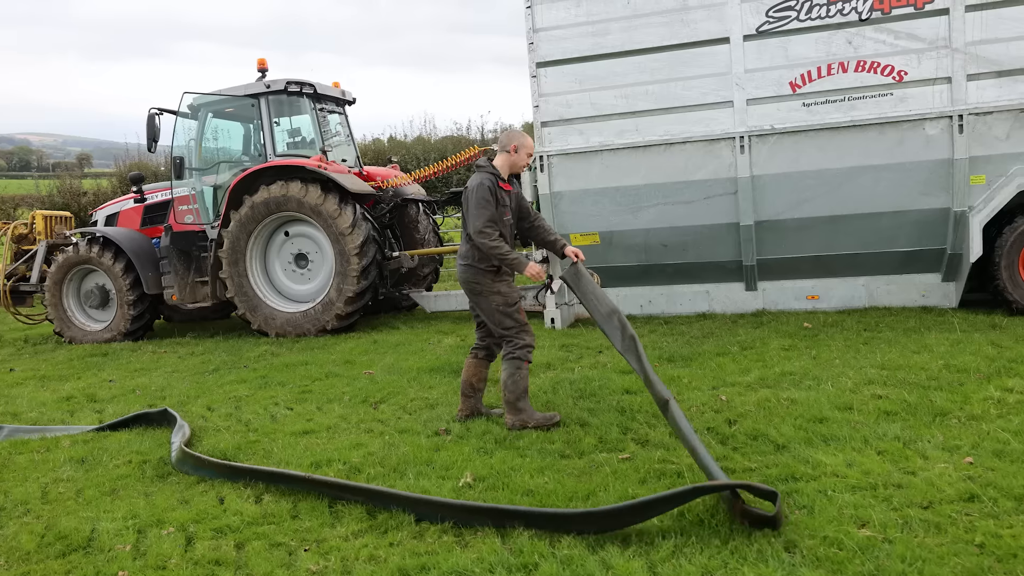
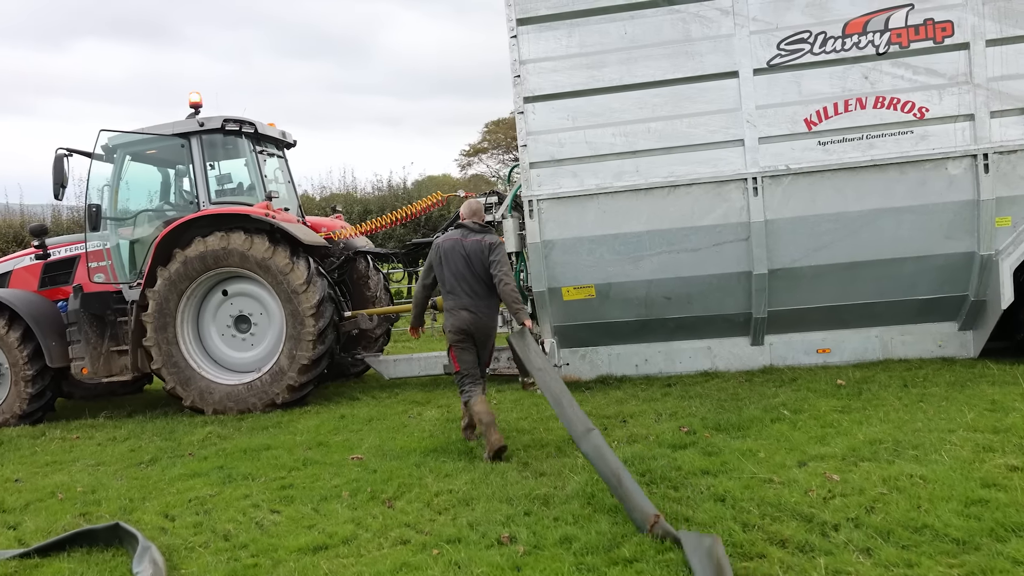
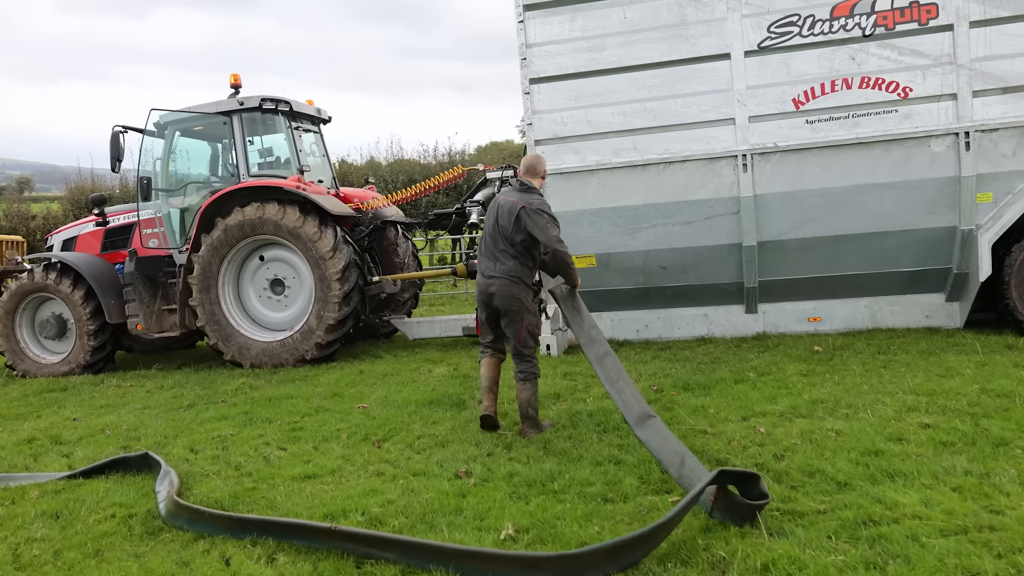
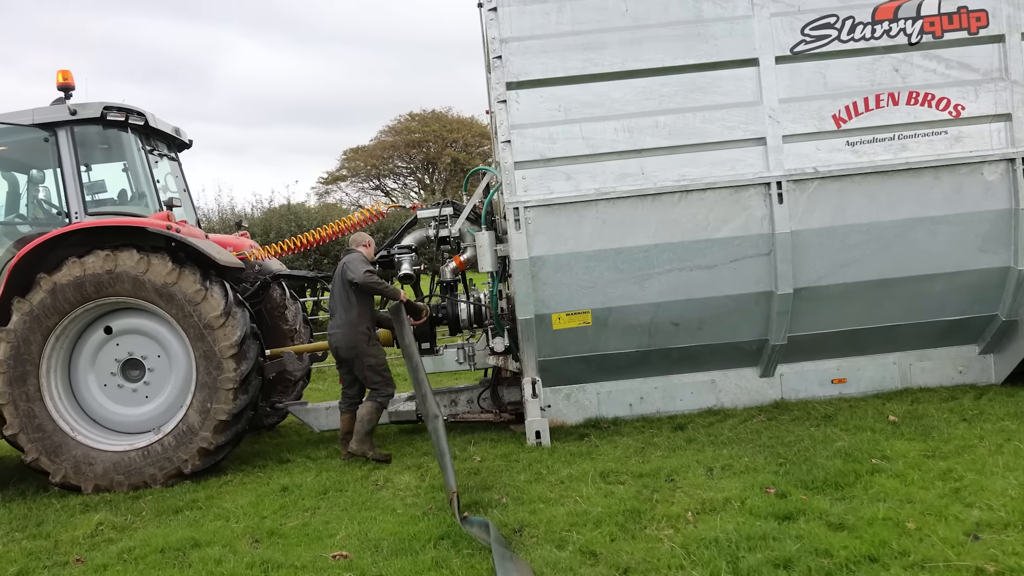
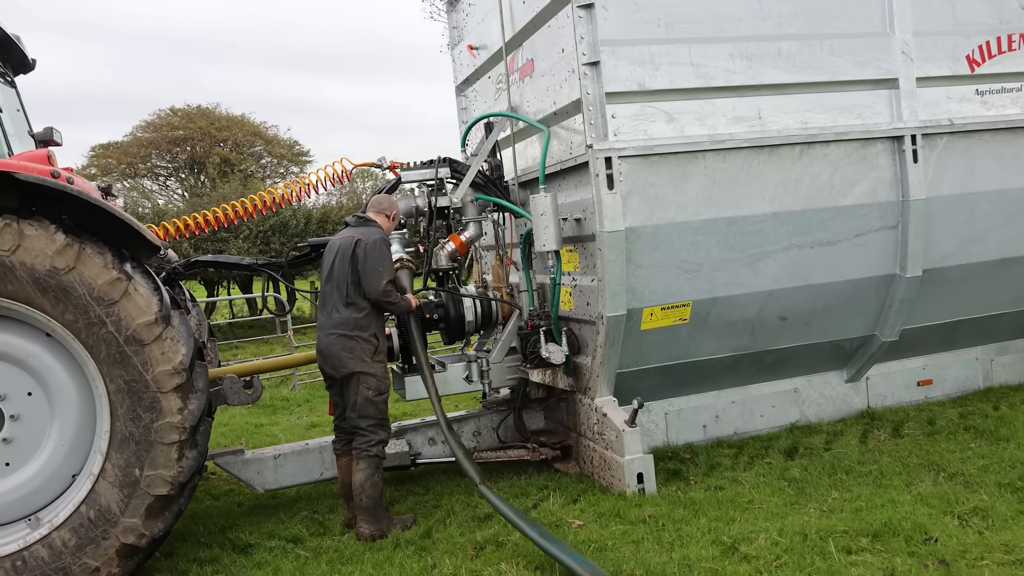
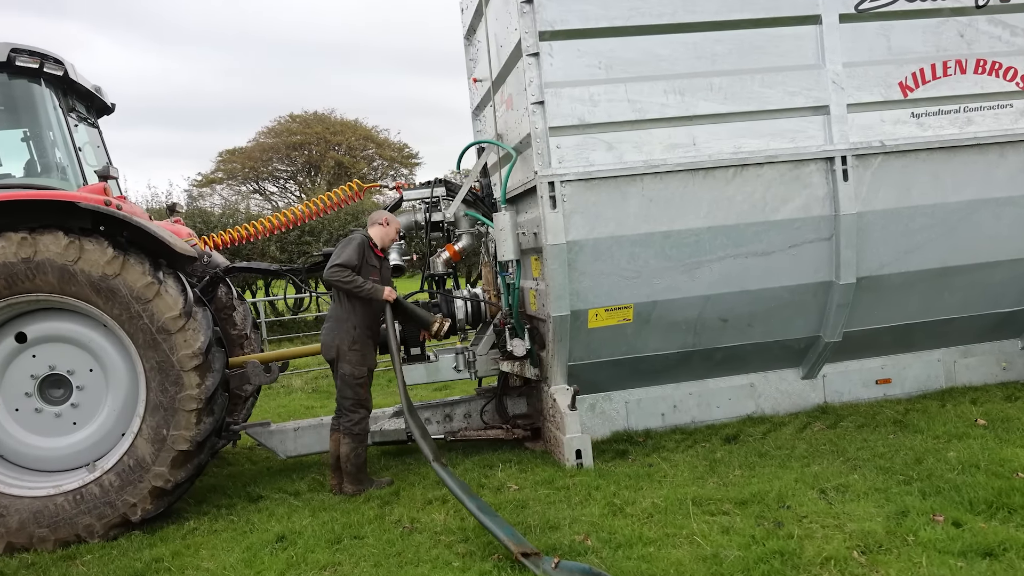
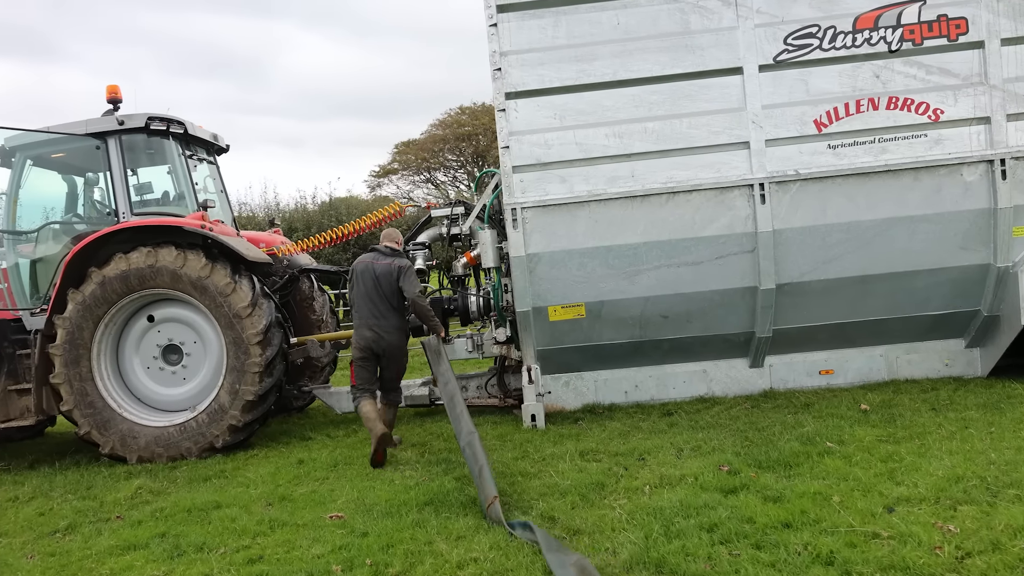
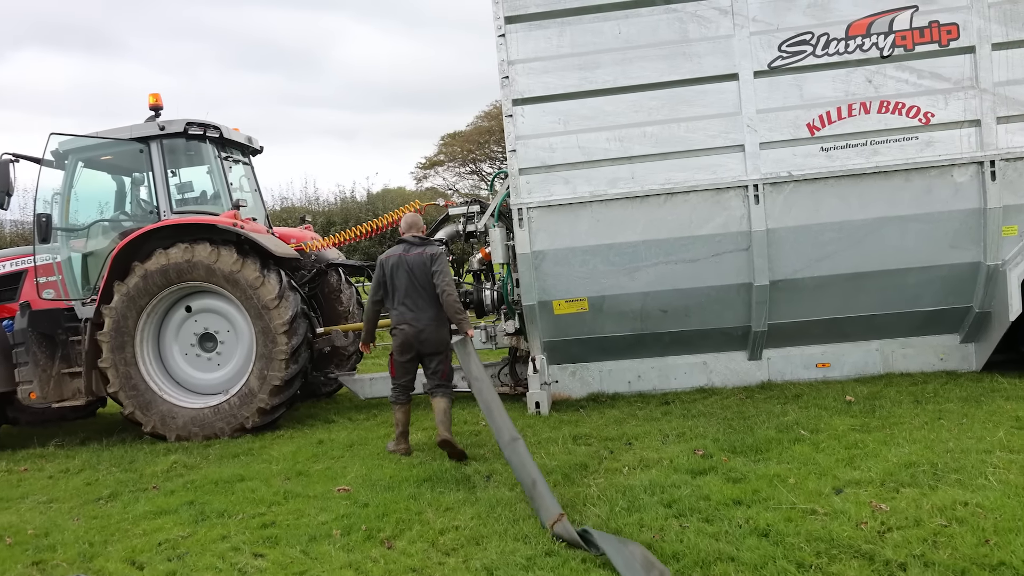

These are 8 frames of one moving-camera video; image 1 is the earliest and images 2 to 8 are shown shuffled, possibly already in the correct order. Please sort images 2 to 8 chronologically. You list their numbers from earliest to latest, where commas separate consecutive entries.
3, 2, 8, 7, 4, 6, 5
